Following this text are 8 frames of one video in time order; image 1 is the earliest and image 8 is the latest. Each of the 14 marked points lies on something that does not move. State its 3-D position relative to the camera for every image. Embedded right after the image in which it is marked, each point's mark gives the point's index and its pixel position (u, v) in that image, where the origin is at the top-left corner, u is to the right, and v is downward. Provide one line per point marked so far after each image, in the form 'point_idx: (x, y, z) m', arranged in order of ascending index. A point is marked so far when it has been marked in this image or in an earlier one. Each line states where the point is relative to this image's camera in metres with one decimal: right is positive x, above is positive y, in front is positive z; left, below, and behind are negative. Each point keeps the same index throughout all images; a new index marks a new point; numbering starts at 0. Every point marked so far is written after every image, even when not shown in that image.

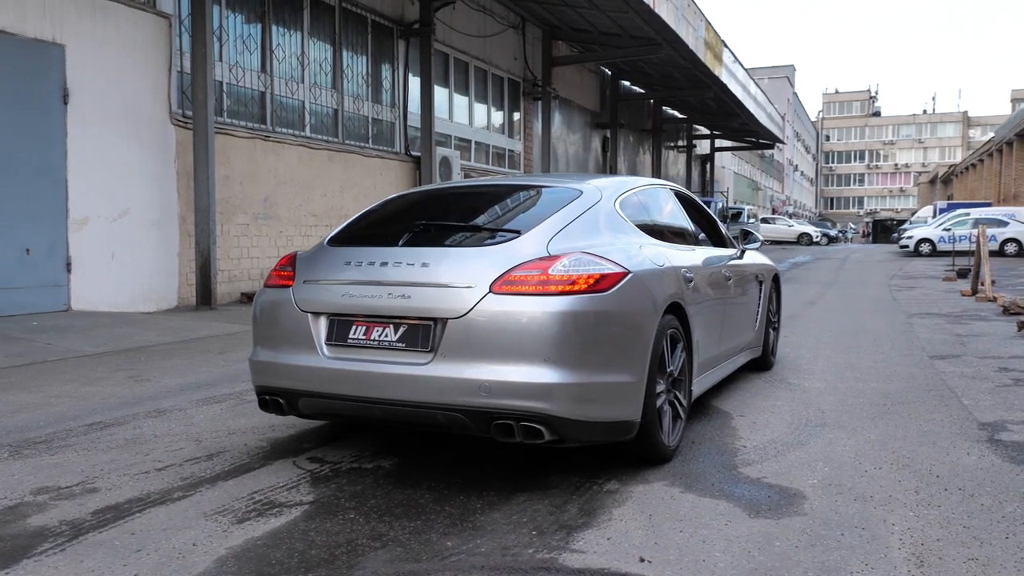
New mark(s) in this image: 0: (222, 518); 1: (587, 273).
0: (-1.1, -0.9, +3.6) m
1: (+0.3, +0.1, +3.9) m
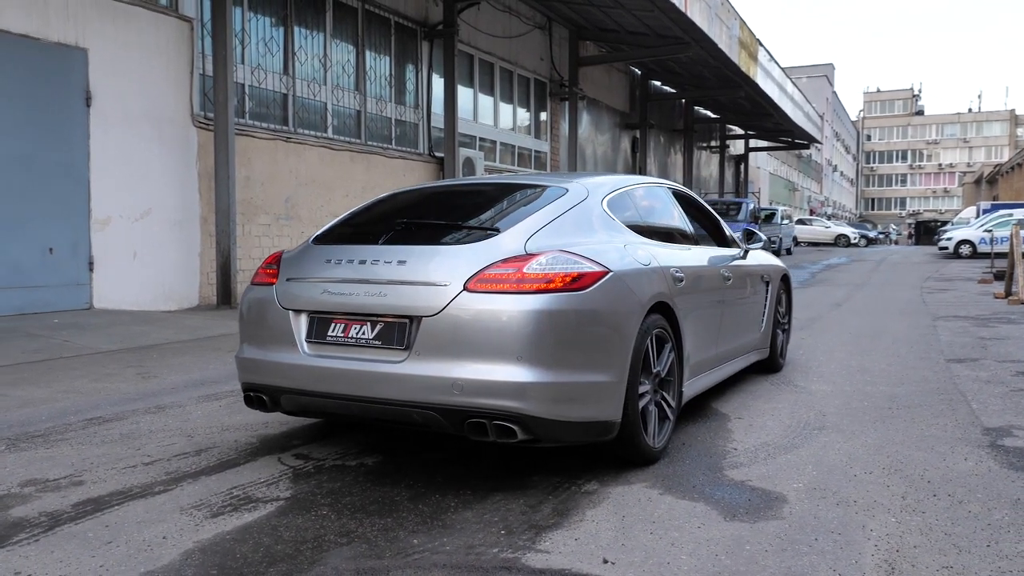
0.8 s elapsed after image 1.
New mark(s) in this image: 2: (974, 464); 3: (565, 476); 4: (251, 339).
0: (-1.3, -0.9, +3.6) m
1: (+0.2, +0.1, +3.9) m
2: (+2.2, -0.8, +4.3) m
3: (+0.2, -0.8, +4.1) m
4: (-1.2, -0.2, +4.4) m
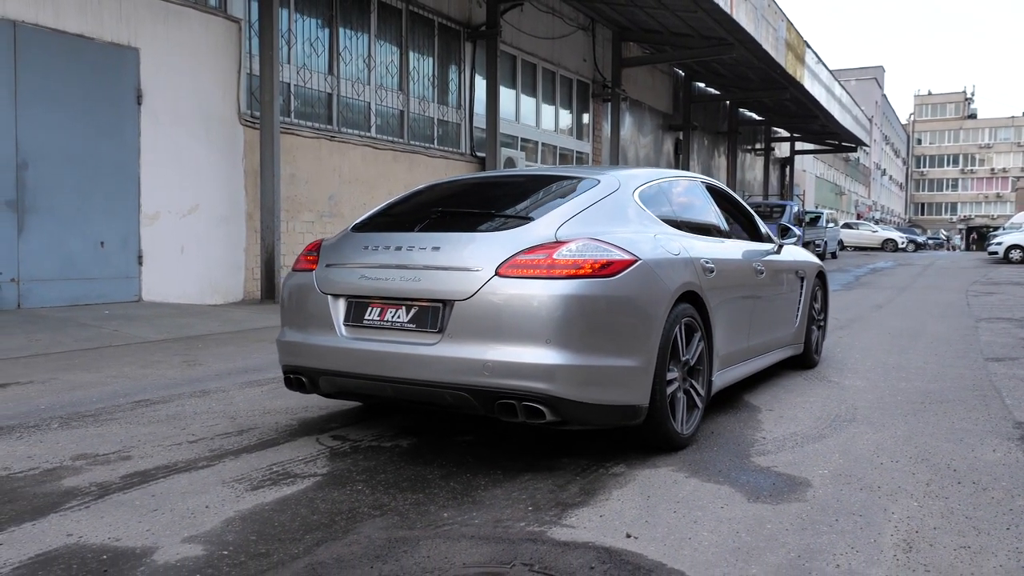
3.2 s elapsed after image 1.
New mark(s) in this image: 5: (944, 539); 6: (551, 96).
0: (-1.1, -0.8, +3.8) m
1: (+0.4, +0.1, +4.0) m
2: (+2.3, -0.8, +4.3) m
3: (+0.4, -0.8, +4.2) m
4: (-1.1, -0.2, +4.5) m
5: (+1.5, -0.9, +3.2) m
6: (+1.0, +4.2, +19.6) m
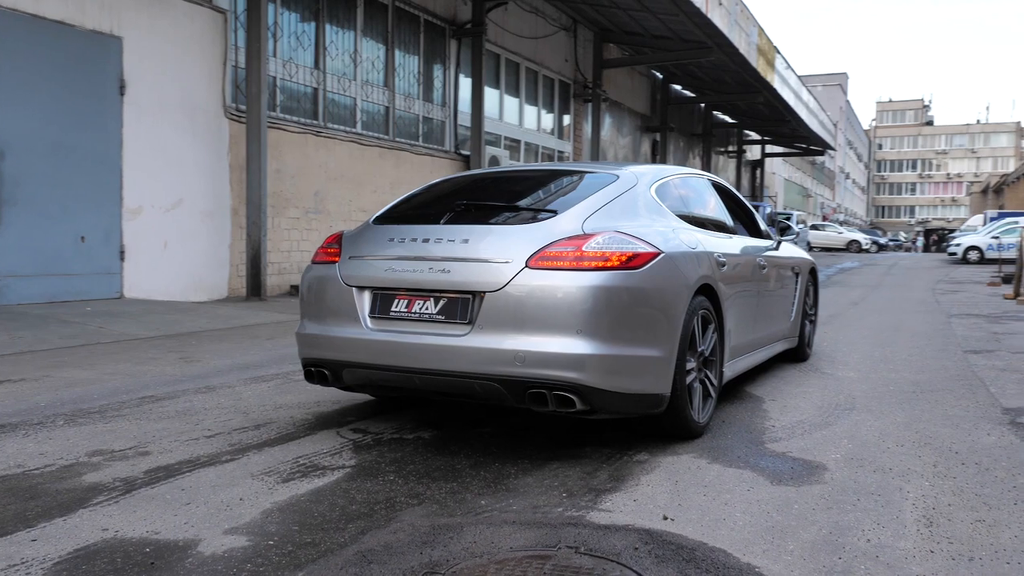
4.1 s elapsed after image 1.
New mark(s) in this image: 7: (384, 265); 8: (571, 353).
0: (-1.0, -0.8, +3.8) m
1: (+0.5, +0.2, +4.0) m
2: (+2.4, -0.7, +4.5) m
3: (+0.5, -0.8, +4.2) m
4: (-1.0, -0.1, +4.5) m
5: (+1.6, -0.8, +3.3) m
6: (+0.4, +4.2, +19.7) m
7: (-0.6, +0.1, +4.3) m
8: (+0.3, -0.3, +3.8) m
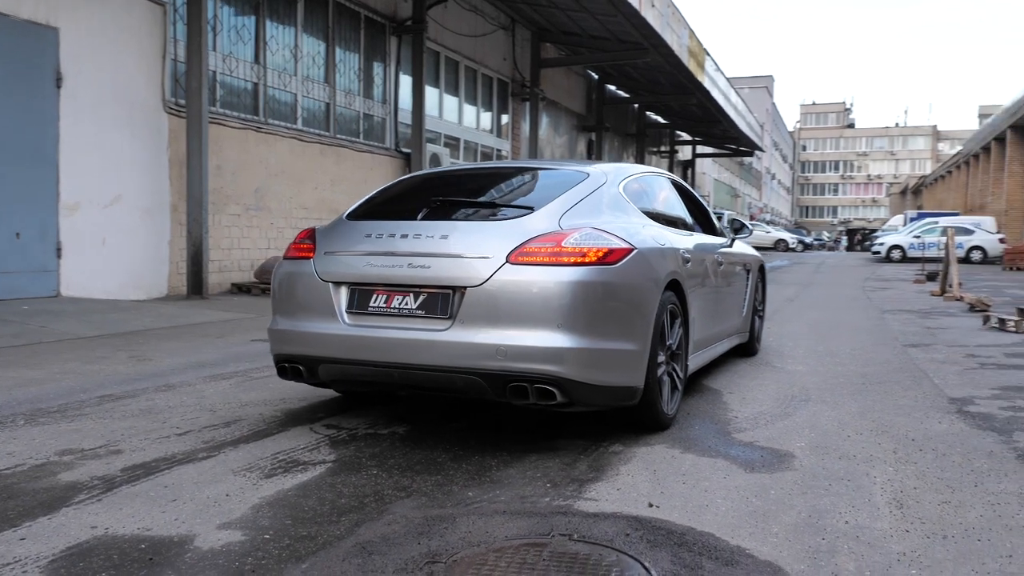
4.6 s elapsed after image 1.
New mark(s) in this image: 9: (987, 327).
0: (-1.1, -0.8, +3.8) m
1: (+0.4, +0.2, +4.1) m
2: (+2.3, -0.7, +4.7) m
3: (+0.4, -0.7, +4.3) m
4: (-1.1, -0.1, +4.5) m
5: (+1.6, -0.8, +3.5) m
6: (-0.9, +4.2, +19.7) m
7: (-0.7, +0.1, +4.3) m
8: (+0.2, -0.3, +3.9) m
9: (+4.8, -0.4, +9.2) m
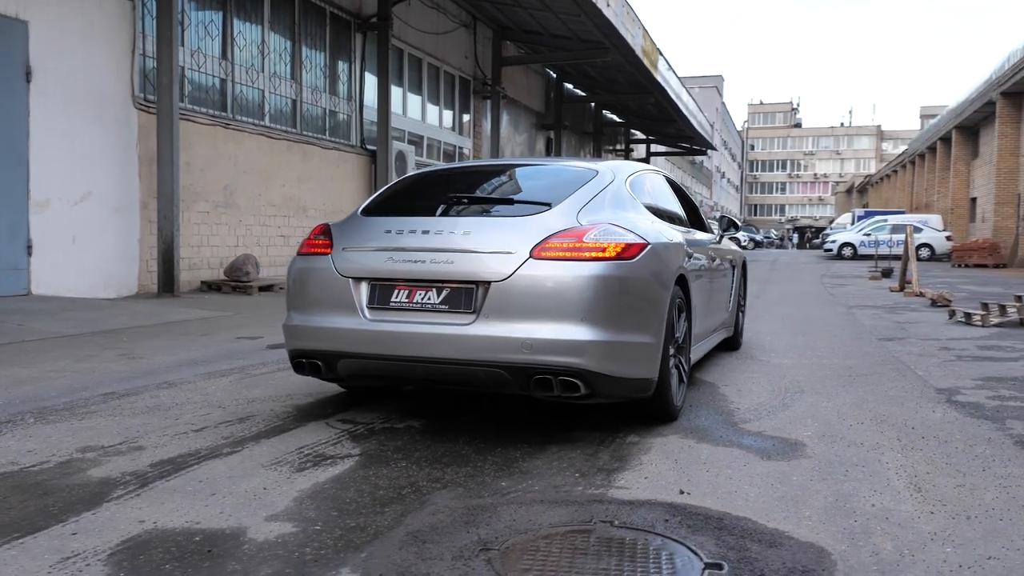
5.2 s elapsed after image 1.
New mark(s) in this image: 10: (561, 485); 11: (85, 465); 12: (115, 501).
0: (-1.0, -0.7, +3.8) m
1: (+0.5, +0.2, +4.2) m
2: (+2.3, -0.7, +4.9) m
3: (+0.5, -0.7, +4.4) m
4: (-1.0, -0.1, +4.5) m
5: (+1.7, -0.8, +3.7) m
6: (-1.7, +4.3, +19.7) m
7: (-0.6, +0.2, +4.3) m
8: (+0.3, -0.2, +4.0) m
9: (+4.6, -0.3, +9.5) m
10: (+0.2, -0.8, +3.6) m
11: (-1.8, -0.7, +3.8) m
12: (-1.4, -0.8, +3.3) m
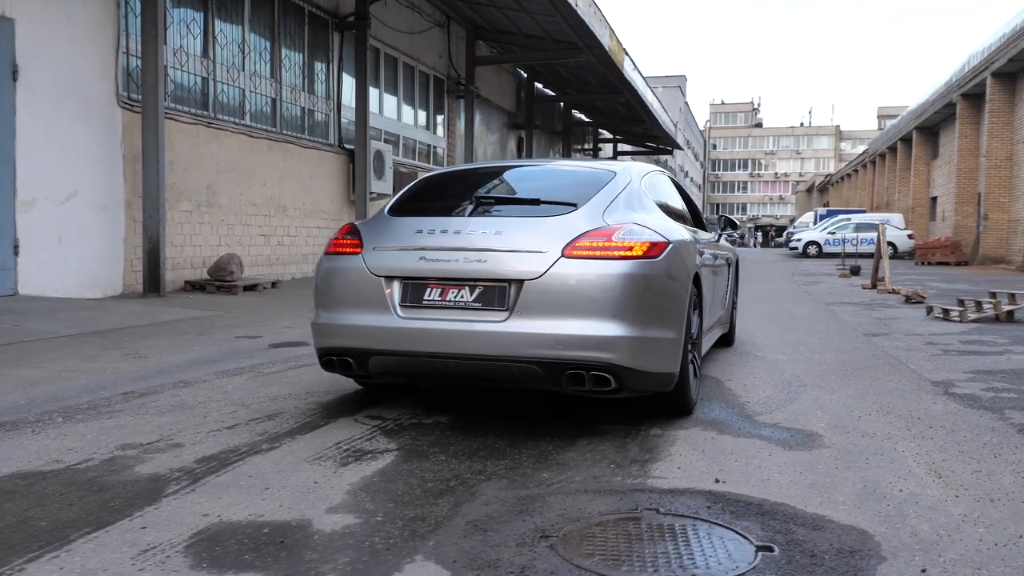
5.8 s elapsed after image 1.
0: (-0.8, -0.7, +3.9) m
1: (+0.6, +0.2, +4.4) m
2: (+2.4, -0.7, +5.1) m
3: (+0.6, -0.7, +4.6) m
4: (-0.9, -0.1, +4.6) m
5: (+1.9, -0.8, +3.9) m
6: (-2.2, +4.3, +19.8) m
7: (-0.5, +0.2, +4.4) m
8: (+0.4, -0.2, +4.2) m
9: (+4.5, -0.3, +9.8) m
10: (+0.4, -0.8, +3.8) m
11: (-1.6, -0.7, +3.9) m
12: (-1.3, -0.8, +3.4) m
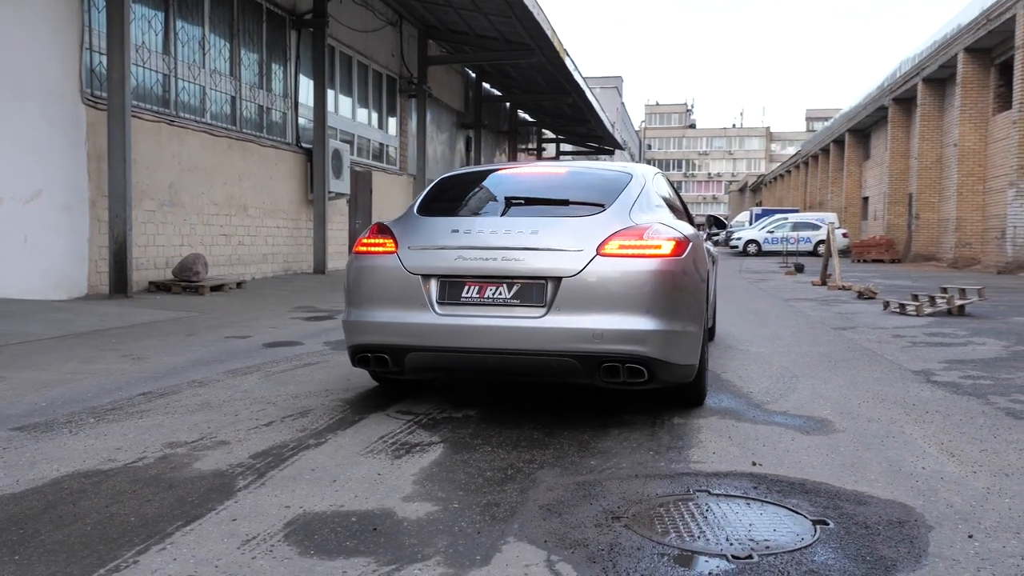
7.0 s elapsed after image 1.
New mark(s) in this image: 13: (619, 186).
0: (-0.6, -0.7, +4.0) m
1: (+0.8, +0.2, +4.6) m
2: (+2.5, -0.6, +5.5) m
3: (+0.7, -0.7, +4.8) m
4: (-0.8, -0.1, +4.7) m
5: (+2.1, -0.7, +4.2) m
6: (-3.2, +4.3, +19.8) m
7: (-0.3, +0.2, +4.6) m
8: (+0.6, -0.2, +4.4) m
9: (+4.3, -0.3, +10.3) m
10: (+0.6, -0.8, +4.0) m
11: (-1.4, -0.7, +3.9) m
12: (-1.0, -0.8, +3.5) m
13: (+0.6, +0.5, +5.0) m
